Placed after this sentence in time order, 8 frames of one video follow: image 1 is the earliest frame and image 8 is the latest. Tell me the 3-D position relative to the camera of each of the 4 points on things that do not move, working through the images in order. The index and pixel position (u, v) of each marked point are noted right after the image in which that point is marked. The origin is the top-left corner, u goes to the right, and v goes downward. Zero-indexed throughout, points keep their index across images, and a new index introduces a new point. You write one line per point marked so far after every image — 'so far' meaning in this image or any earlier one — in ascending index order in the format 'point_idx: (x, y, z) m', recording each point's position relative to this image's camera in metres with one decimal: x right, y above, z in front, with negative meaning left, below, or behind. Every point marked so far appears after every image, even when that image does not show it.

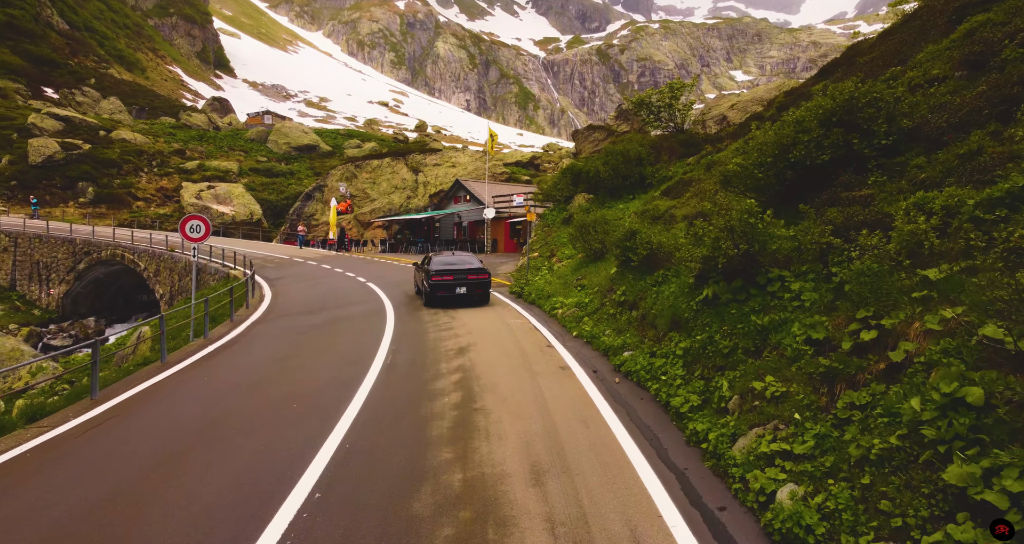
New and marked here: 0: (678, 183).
0: (+6.1, +3.2, +18.8) m
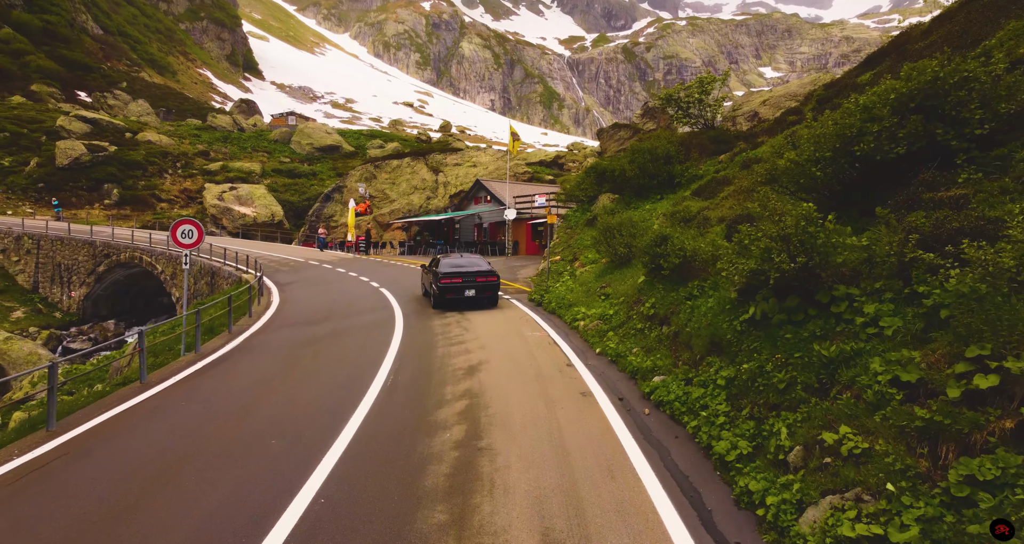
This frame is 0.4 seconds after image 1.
0: (+6.8, +3.1, +17.6) m
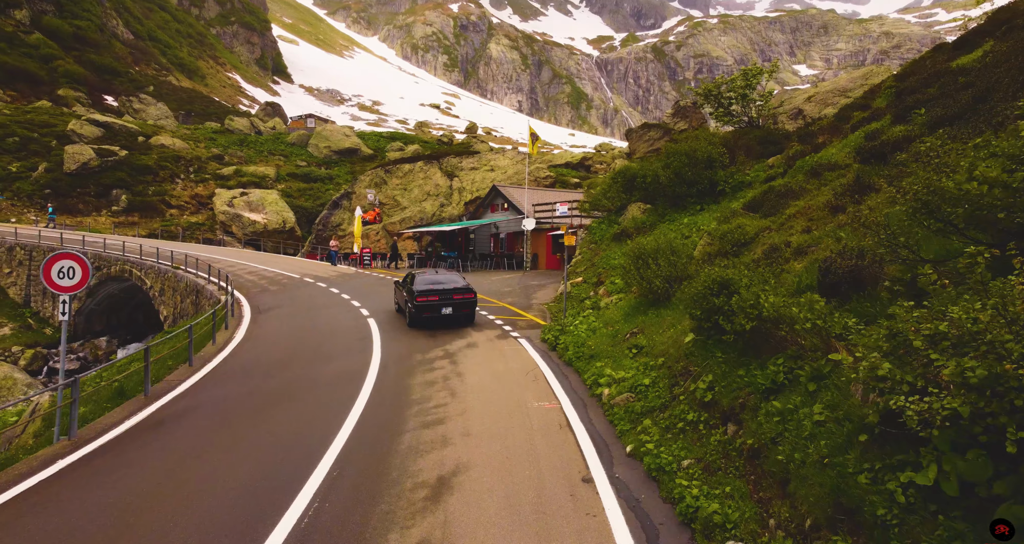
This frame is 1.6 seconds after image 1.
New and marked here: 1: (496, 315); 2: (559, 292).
0: (+7.2, +2.2, +14.5) m
1: (-0.5, -1.3, +15.2) m
2: (+1.7, -0.8, +18.3) m
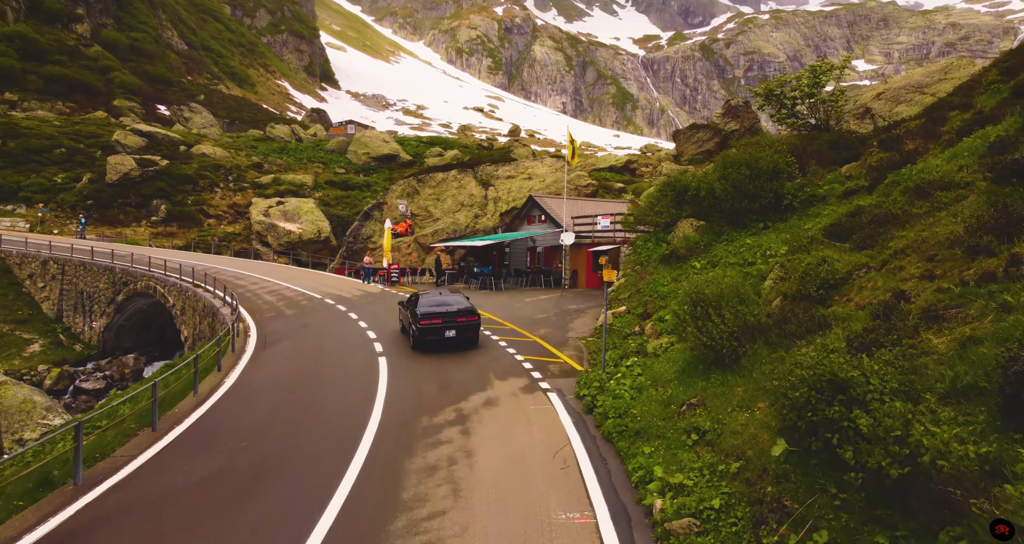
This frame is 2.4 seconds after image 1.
0: (+7.9, +1.3, +11.9) m
1: (+0.3, -2.2, +13.2) m
2: (+2.7, -1.6, +16.2) m
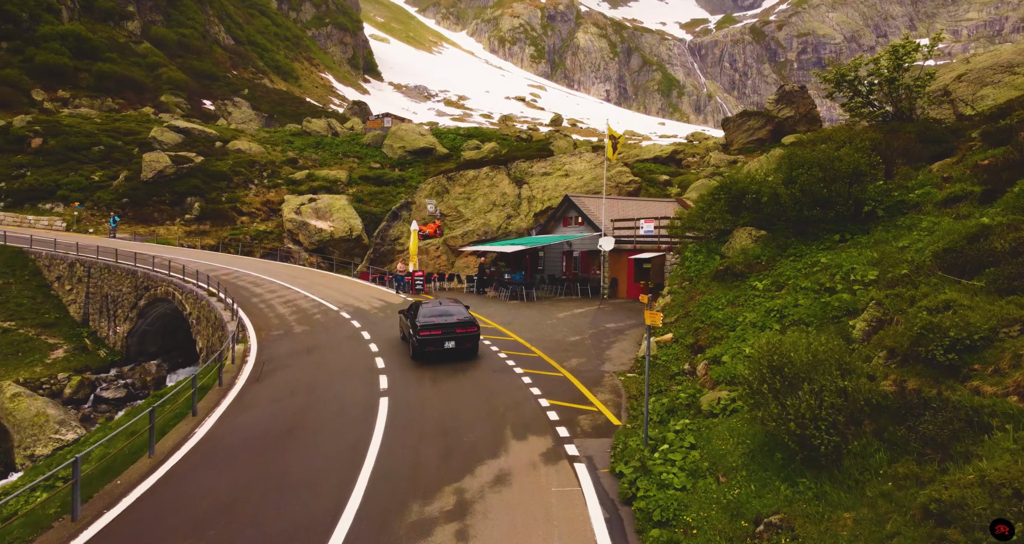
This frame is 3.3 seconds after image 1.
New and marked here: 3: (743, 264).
0: (+8.3, +0.6, +9.2) m
1: (+0.8, -2.8, +11.2) m
2: (+3.5, -2.2, +13.9) m
3: (+6.9, +0.2, +15.5) m
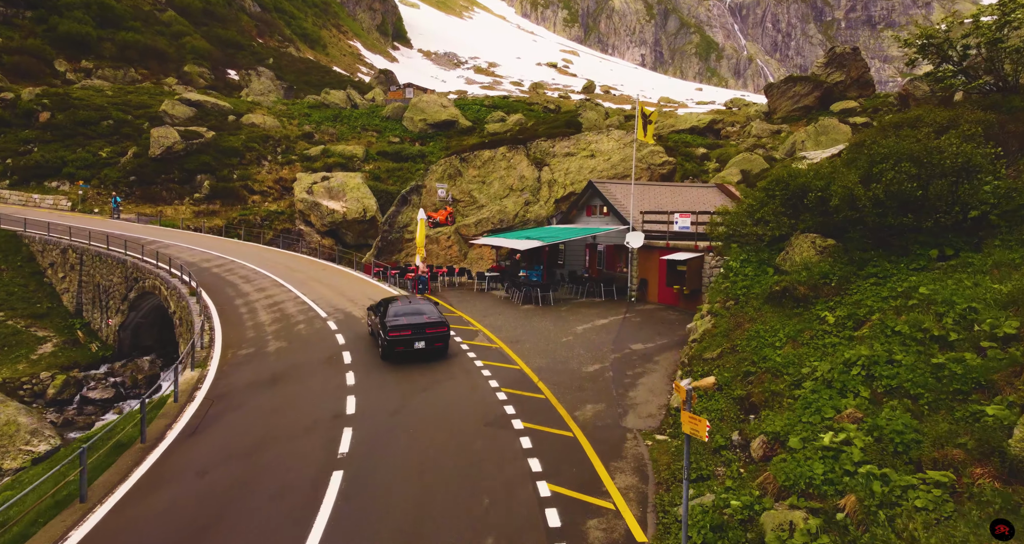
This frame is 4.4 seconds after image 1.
0: (+8.1, -0.3, +5.9) m
1: (+0.7, -3.5, +8.5) m
2: (+3.5, -2.8, +11.0) m
3: (+7.1, -0.3, +12.3) m
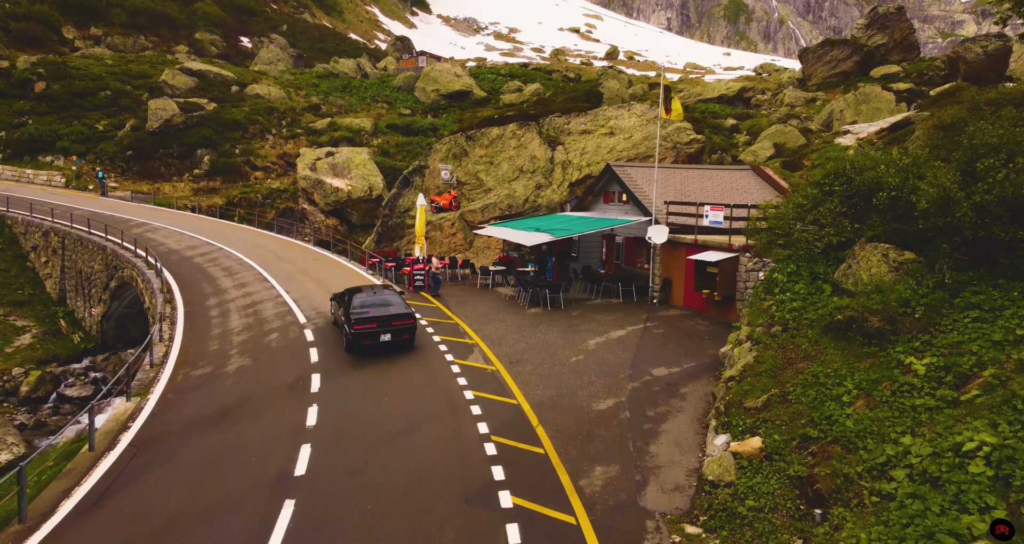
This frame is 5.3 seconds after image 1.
0: (+7.7, -1.2, +3.2) m
1: (+0.4, -4.1, +6.2) m
2: (+3.3, -3.3, +8.6) m
3: (+6.9, -0.8, +9.6) m
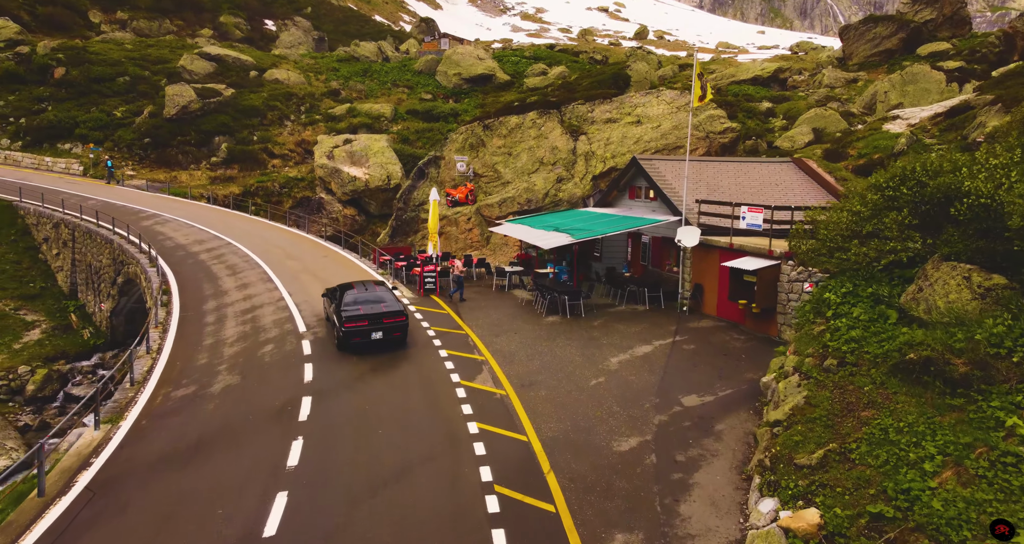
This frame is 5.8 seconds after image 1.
0: (+7.6, -1.9, +1.4) m
1: (+0.3, -4.6, +4.9) m
2: (+3.3, -3.8, +7.2) m
3: (+7.1, -1.3, +7.9) m
